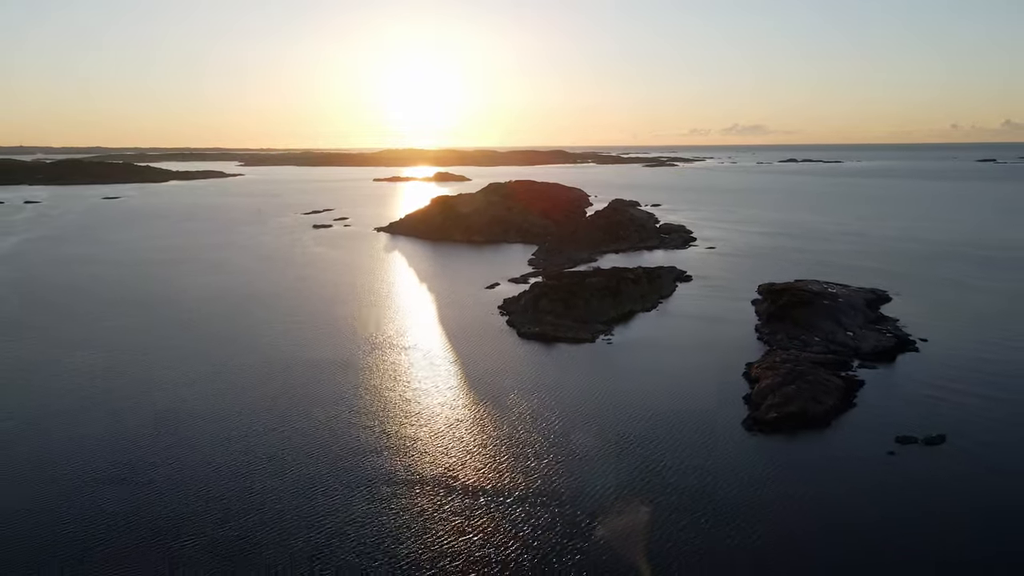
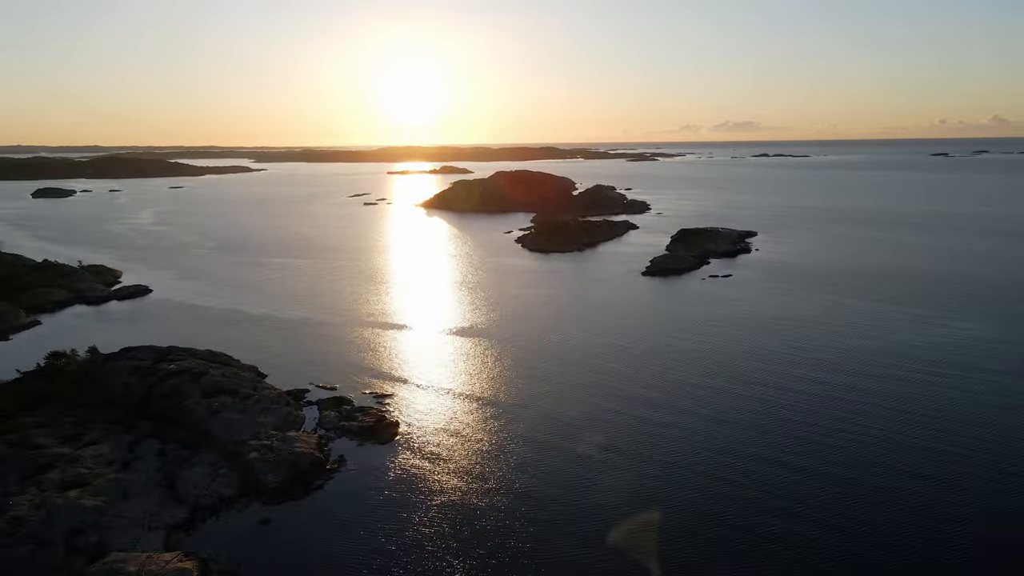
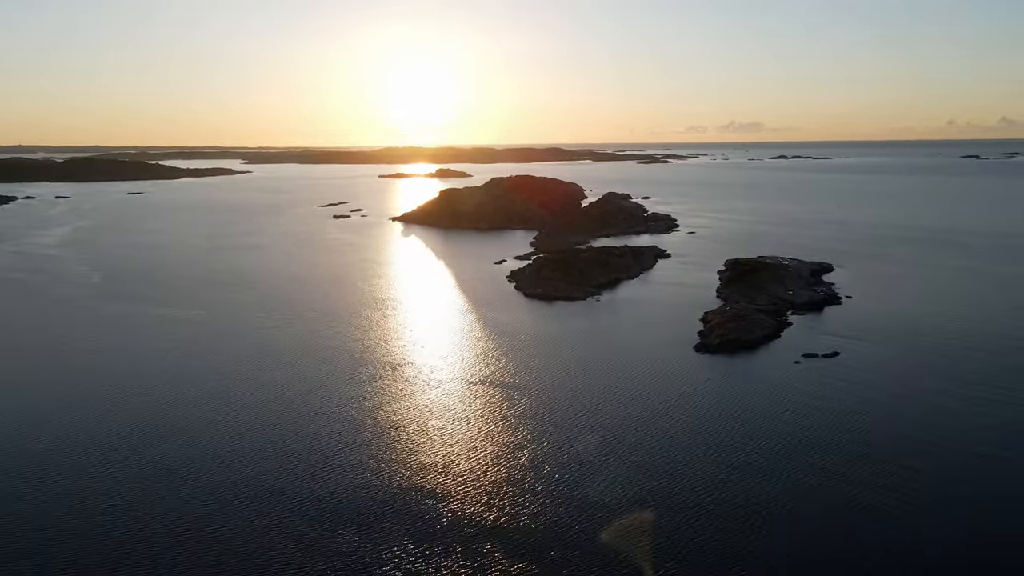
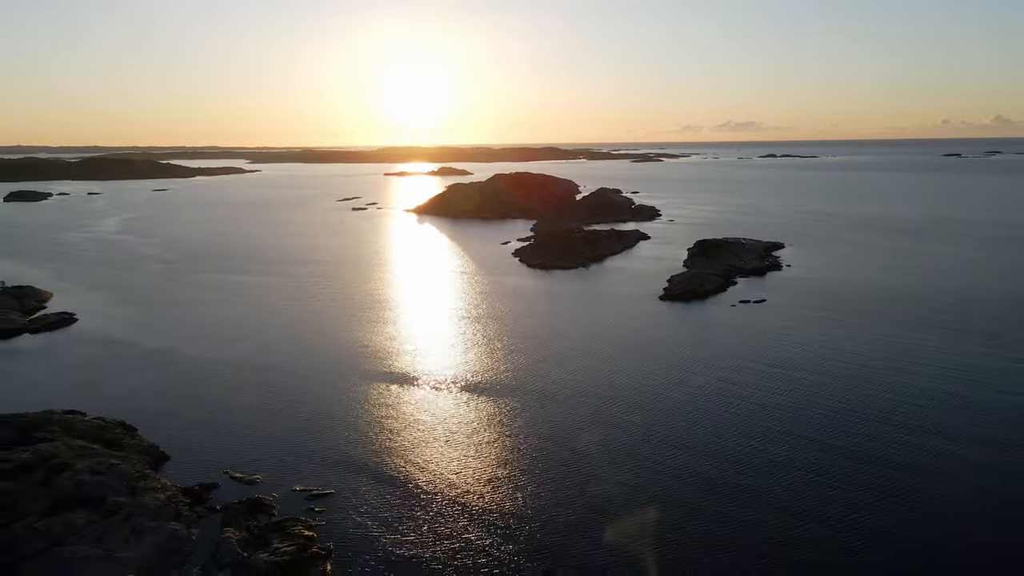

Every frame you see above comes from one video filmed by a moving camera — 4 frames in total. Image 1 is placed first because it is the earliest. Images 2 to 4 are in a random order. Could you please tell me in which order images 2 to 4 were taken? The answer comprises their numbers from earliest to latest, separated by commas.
3, 4, 2
